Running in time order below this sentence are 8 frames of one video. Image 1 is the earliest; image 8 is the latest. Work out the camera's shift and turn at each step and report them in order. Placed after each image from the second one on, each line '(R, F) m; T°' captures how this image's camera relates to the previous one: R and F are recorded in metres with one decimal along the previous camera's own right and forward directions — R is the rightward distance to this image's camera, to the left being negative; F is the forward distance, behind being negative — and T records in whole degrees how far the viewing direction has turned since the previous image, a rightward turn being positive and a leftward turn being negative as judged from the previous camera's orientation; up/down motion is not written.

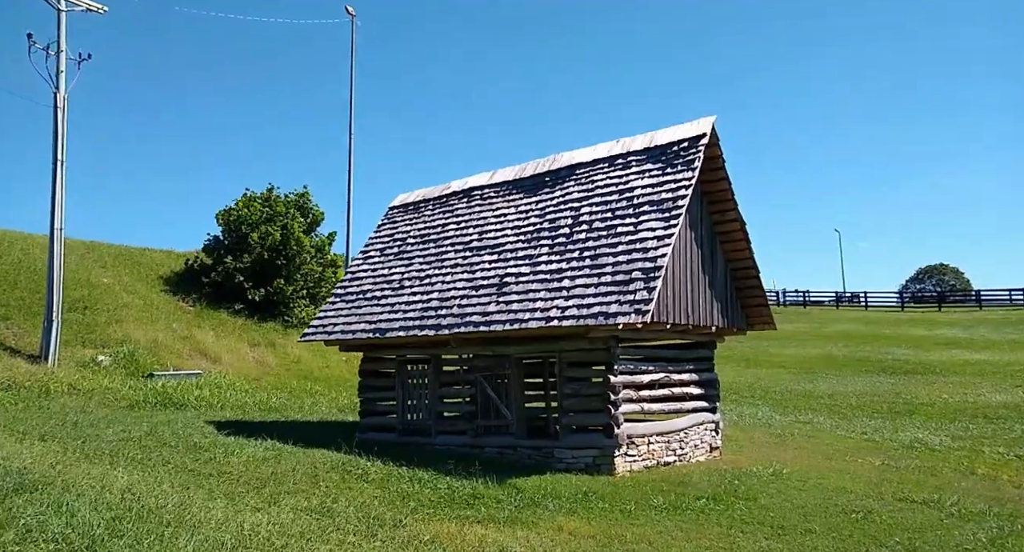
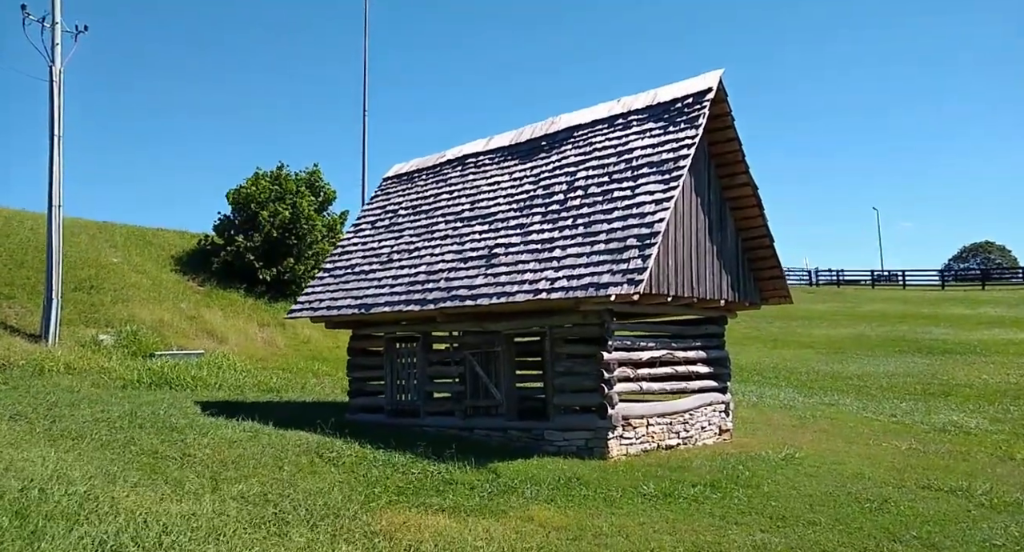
(+0.7, +1.1) m; -2°
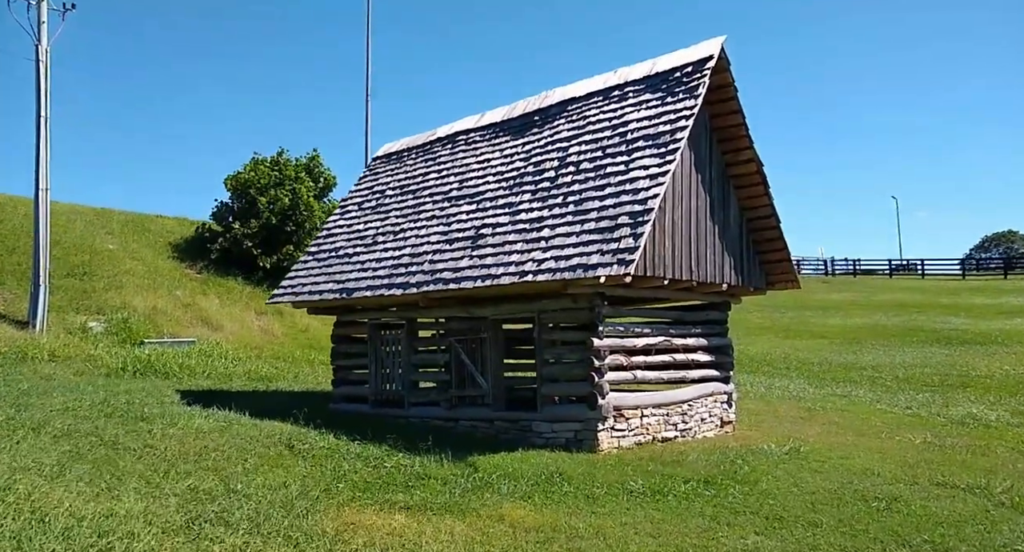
(+0.4, +0.8) m; -1°
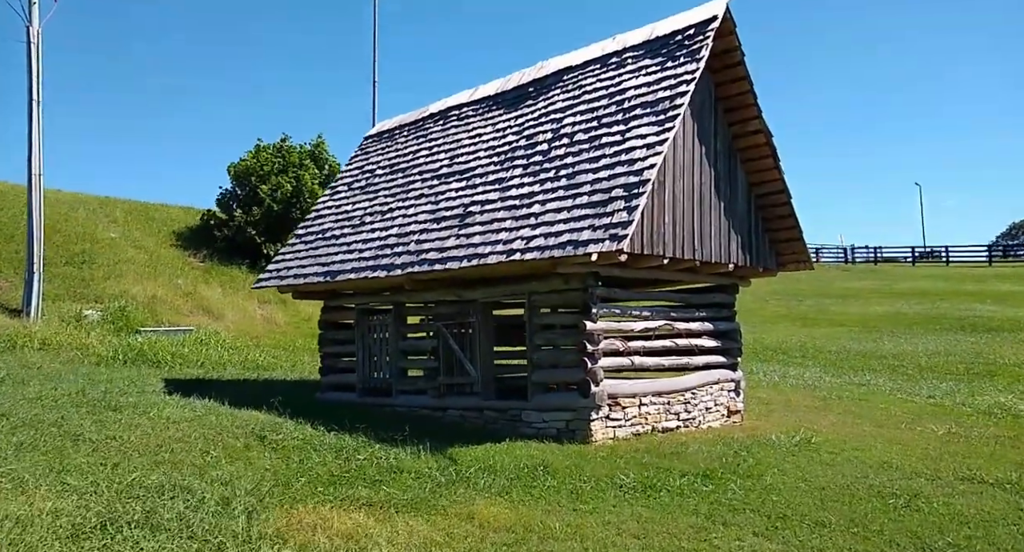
(+0.4, +0.8) m; -1°
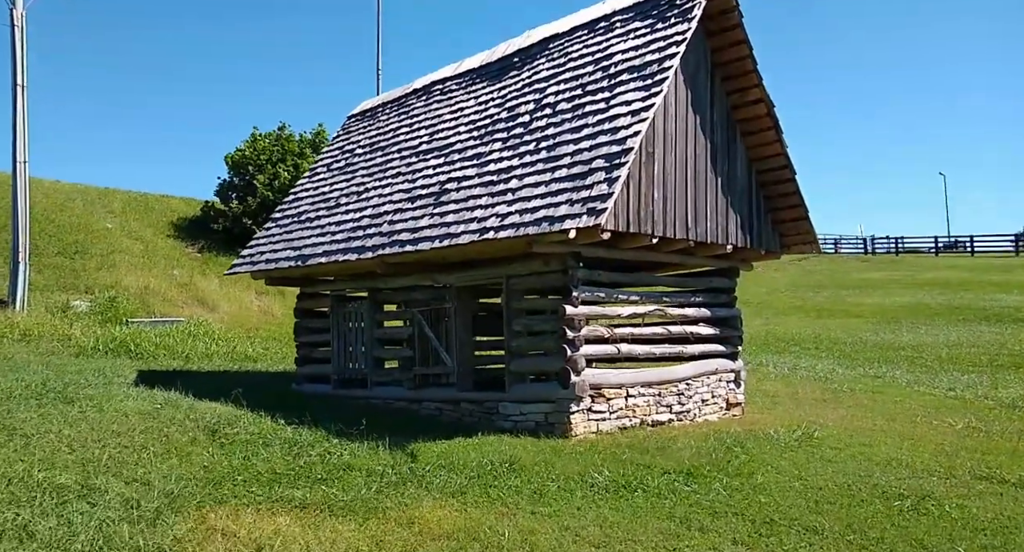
(+0.5, +0.9) m; -1°
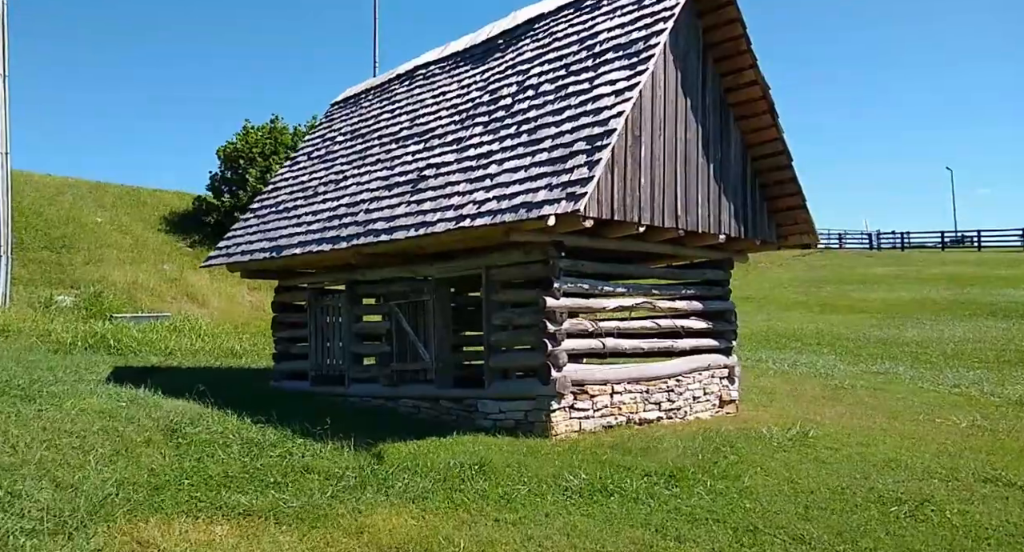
(+0.3, +0.5) m; 0°
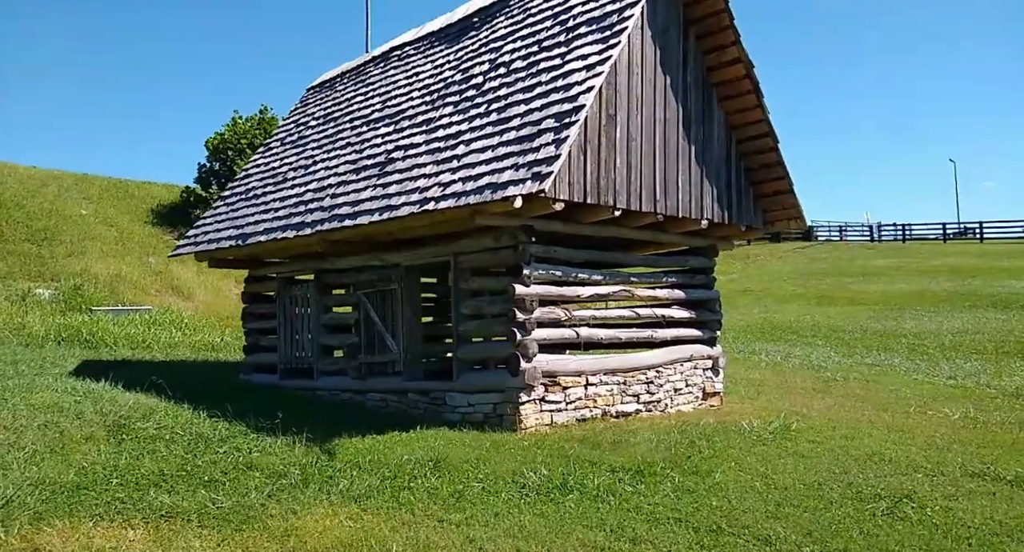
(+0.4, +0.5) m; 0°
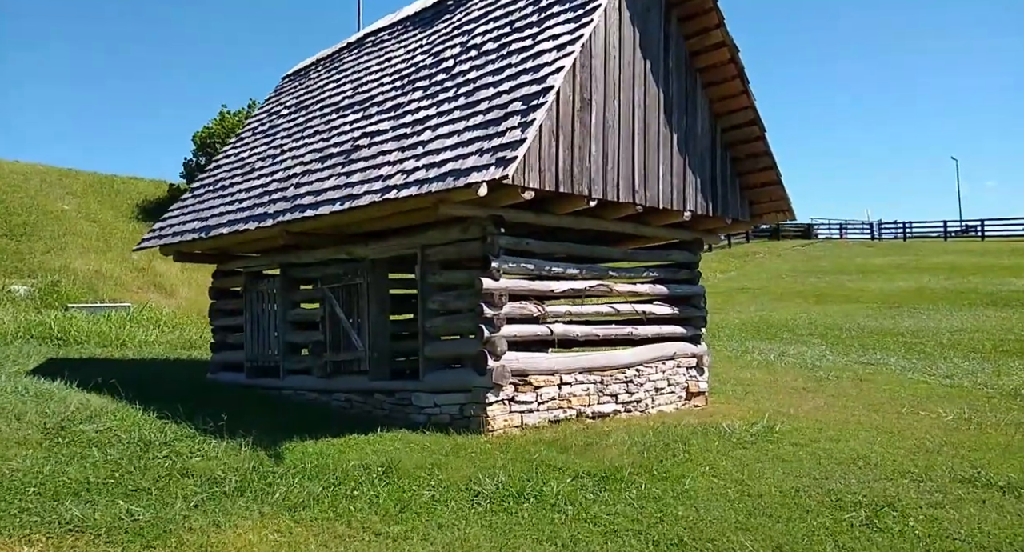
(+0.3, +0.5) m; 0°
